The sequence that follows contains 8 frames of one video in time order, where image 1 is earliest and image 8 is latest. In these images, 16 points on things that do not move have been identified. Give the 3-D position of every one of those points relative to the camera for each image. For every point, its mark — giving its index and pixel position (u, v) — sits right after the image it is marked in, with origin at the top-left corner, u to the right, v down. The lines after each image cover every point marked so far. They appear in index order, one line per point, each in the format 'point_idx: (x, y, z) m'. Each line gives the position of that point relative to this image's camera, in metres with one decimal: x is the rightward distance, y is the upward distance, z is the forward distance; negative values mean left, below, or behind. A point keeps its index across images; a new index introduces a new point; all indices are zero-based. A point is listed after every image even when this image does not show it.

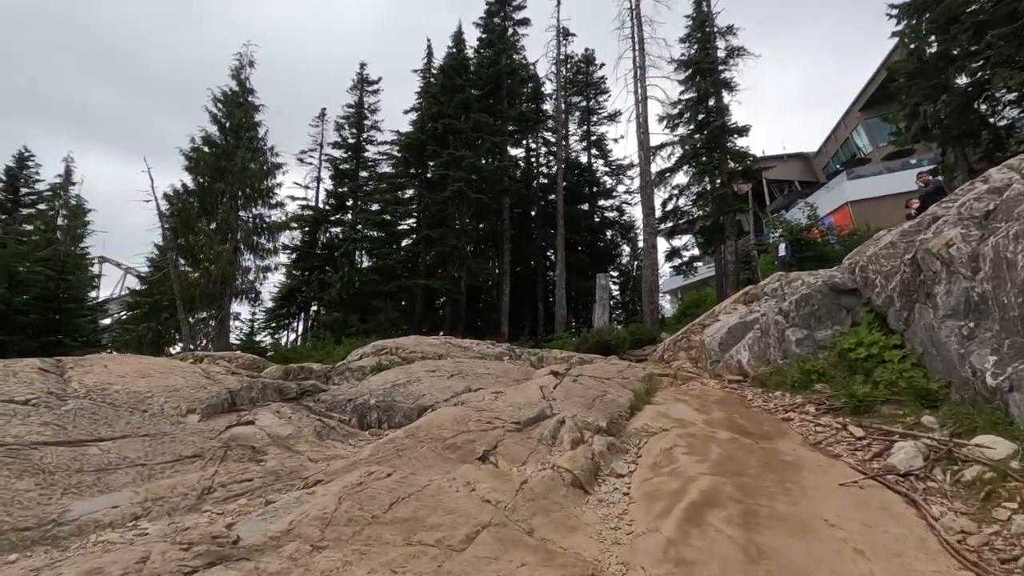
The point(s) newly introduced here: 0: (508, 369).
0: (-0.1, -1.4, +9.4) m
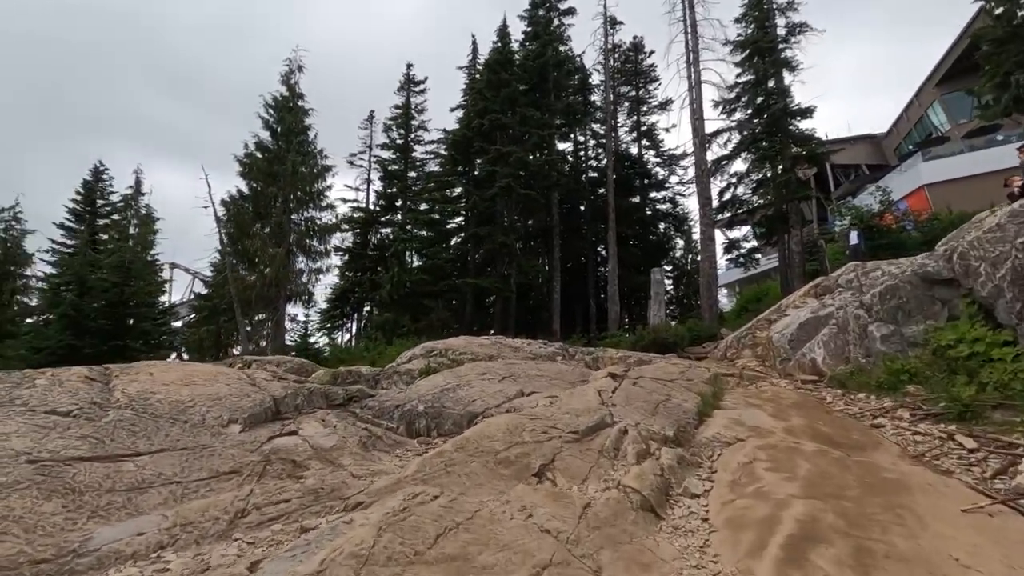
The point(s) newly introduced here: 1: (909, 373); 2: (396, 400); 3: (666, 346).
0: (+0.8, -1.4, +8.9) m
1: (+6.1, -1.3, +8.2) m
2: (-1.3, -1.3, +6.1) m
3: (+4.9, -1.8, +16.8) m
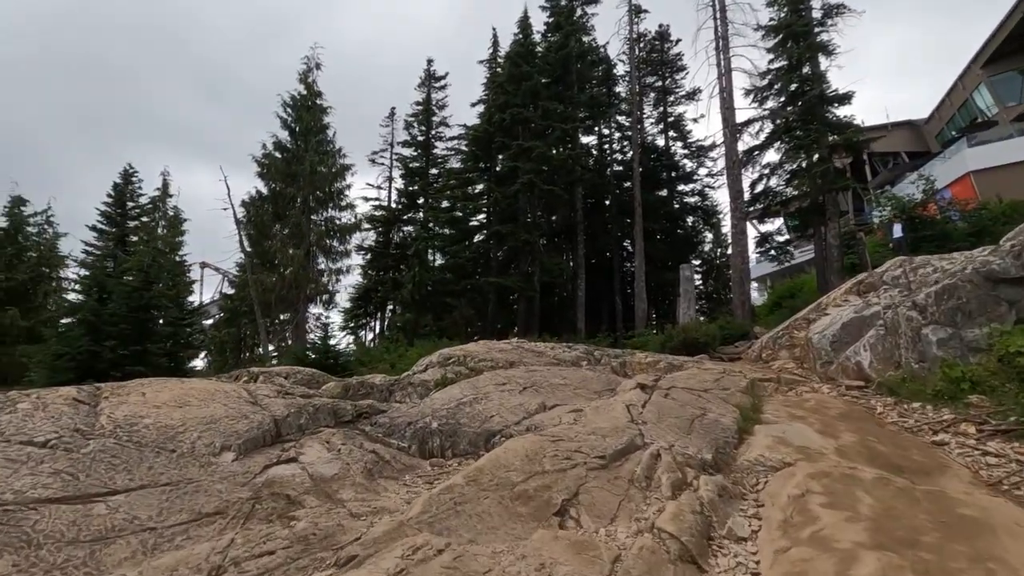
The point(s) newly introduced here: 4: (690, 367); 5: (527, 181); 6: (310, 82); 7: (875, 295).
0: (+1.2, -1.4, +8.4) m
1: (+6.4, -1.3, +7.4) m
2: (-1.1, -1.4, +5.7) m
3: (+5.6, -1.8, +16.1) m
4: (+3.2, -1.4, +9.4) m
5: (+0.5, +3.9, +19.3) m
6: (-6.4, +6.5, +16.9) m
7: (+8.4, -0.1, +12.3) m
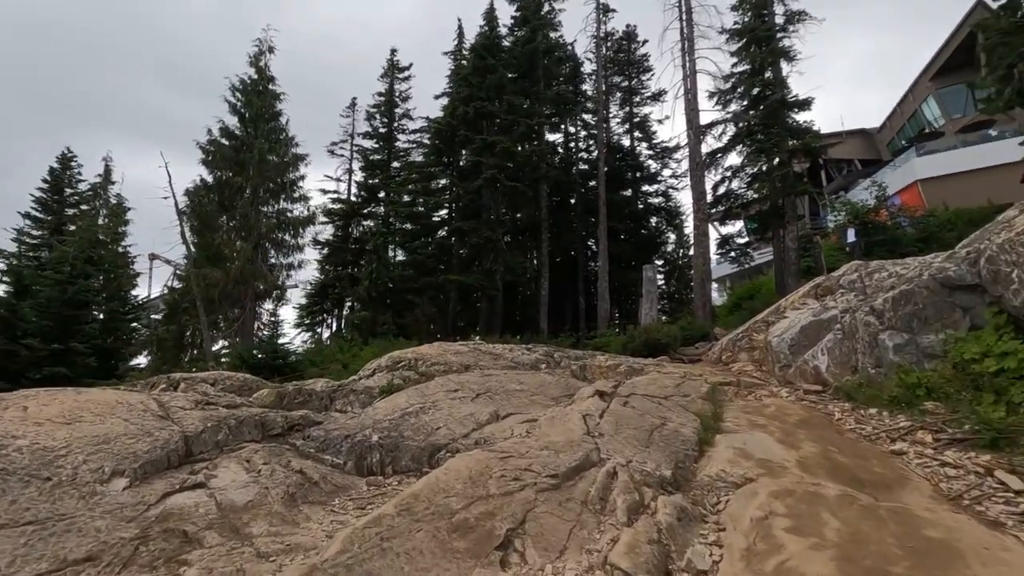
0: (+0.5, -1.4, +8.1) m
1: (+5.8, -1.4, +7.4) m
2: (-1.6, -1.4, +5.2) m
3: (+4.4, -1.8, +16.0) m
4: (+2.4, -1.4, +9.2) m
5: (-0.8, +3.9, +18.9) m
6: (-7.5, +6.6, +16.0) m
7: (+7.4, -0.2, +12.4) m
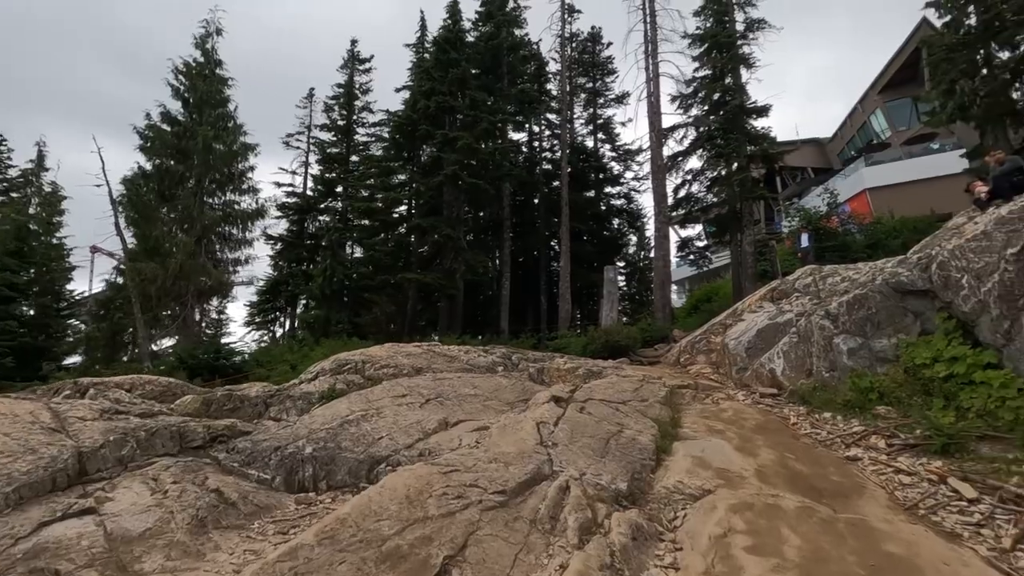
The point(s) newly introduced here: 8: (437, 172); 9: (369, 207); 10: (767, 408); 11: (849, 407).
0: (-0.2, -1.4, +7.8) m
1: (+5.2, -1.5, +7.5) m
2: (-2.1, -1.3, +4.8) m
3: (+3.2, -1.8, +16.0) m
4: (+1.7, -1.4, +9.0) m
5: (-2.1, +4.0, +18.4) m
6: (-8.6, +6.7, +15.1) m
7: (+6.5, -0.3, +12.5) m
8: (-2.7, +4.2, +19.3) m
9: (-5.2, +3.0, +19.6) m
10: (+4.0, -1.9, +8.3) m
11: (+4.8, -1.7, +7.6) m
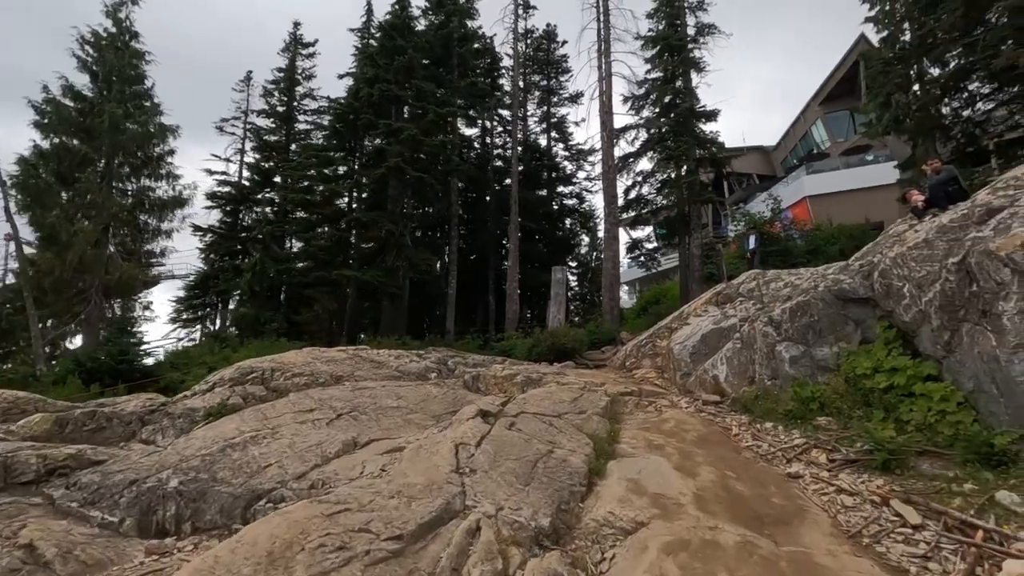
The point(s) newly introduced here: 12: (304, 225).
0: (-1.1, -1.5, +7.1) m
1: (+4.2, -1.6, +7.3) m
2: (-2.8, -1.3, +4.0) m
3: (+1.5, -1.9, +15.6) m
4: (+0.6, -1.5, +8.5) m
5: (-3.9, +4.0, +17.5) m
6: (-10.0, +6.9, +13.7) m
7: (+5.1, -0.4, +12.4) m
8: (-4.5, +4.3, +18.4) m
9: (-7.1, +3.1, +18.5) m
10: (+3.0, -2.0, +8.0) m
11: (+3.8, -1.8, +7.4) m
12: (-7.3, +2.3, +19.0) m
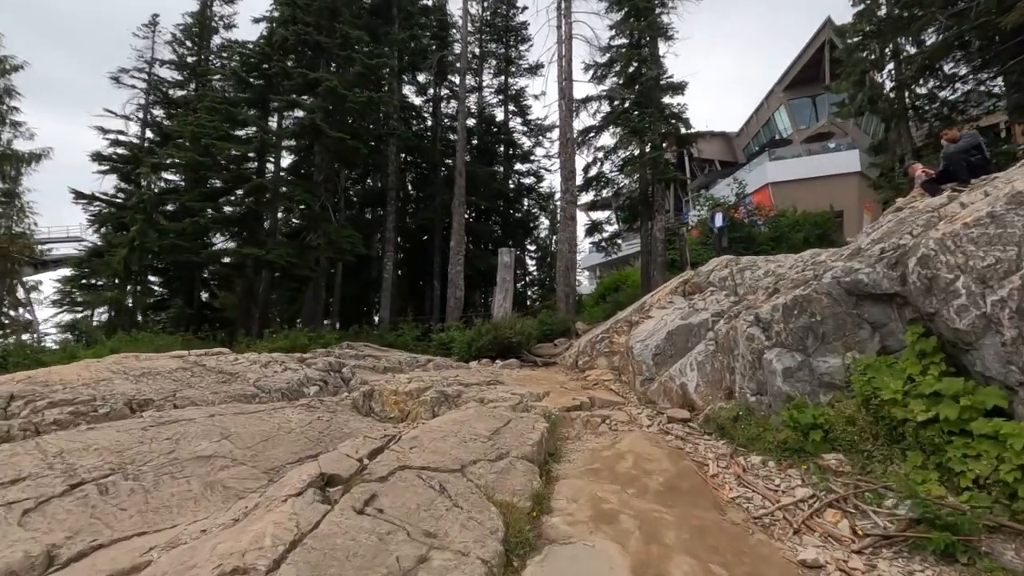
0: (-2.1, -1.3, +4.8) m
1: (+3.2, -1.5, +5.4) m
2: (-3.5, -1.3, +1.6) m
3: (-0.1, -1.5, +13.4) m
4: (-0.5, -1.3, +6.3) m
5: (-5.5, +4.5, +14.9) m
6: (-11.3, +7.4, +10.5) m
7: (+3.7, -0.2, +10.5) m
8: (-6.2, +4.8, +15.7) m
9: (-8.8, +3.7, +15.6) m
10: (+1.9, -1.8, +6.0) m
11: (+2.8, -1.7, +5.4) m
12: (-9.0, +2.9, +16.1) m
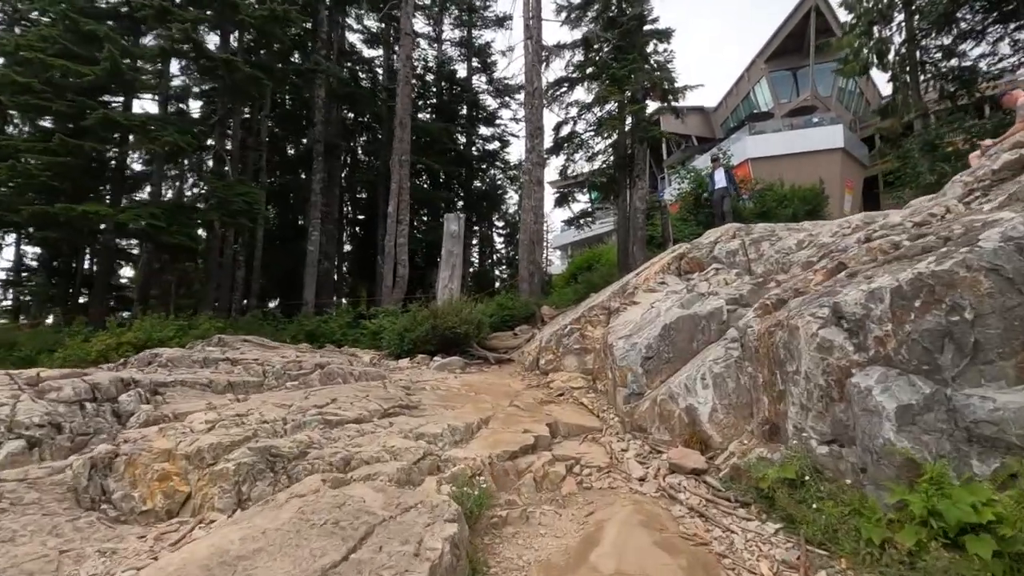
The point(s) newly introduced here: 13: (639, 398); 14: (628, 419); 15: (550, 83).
0: (-2.7, -1.1, +1.7) m
1: (+2.5, -1.3, +2.5) m
2: (-4.0, -1.2, -1.6) m
3: (-1.2, -1.0, +10.4) m
4: (-1.2, -1.1, +3.3) m
5: (-6.6, +5.1, +11.3) m
6: (-12.1, +7.8, +6.6) m
7: (+2.8, +0.2, +7.7) m
8: (-7.3, +5.4, +12.1) m
9: (-10.0, +4.3, +11.9) m
10: (+1.2, -1.6, +3.1) m
11: (+2.1, -1.5, +2.6) m
12: (-10.2, +3.5, +12.4) m
13: (+1.5, -1.3, +6.2) m
14: (+1.3, -1.5, +5.9) m
15: (+1.4, +7.2, +18.7) m
